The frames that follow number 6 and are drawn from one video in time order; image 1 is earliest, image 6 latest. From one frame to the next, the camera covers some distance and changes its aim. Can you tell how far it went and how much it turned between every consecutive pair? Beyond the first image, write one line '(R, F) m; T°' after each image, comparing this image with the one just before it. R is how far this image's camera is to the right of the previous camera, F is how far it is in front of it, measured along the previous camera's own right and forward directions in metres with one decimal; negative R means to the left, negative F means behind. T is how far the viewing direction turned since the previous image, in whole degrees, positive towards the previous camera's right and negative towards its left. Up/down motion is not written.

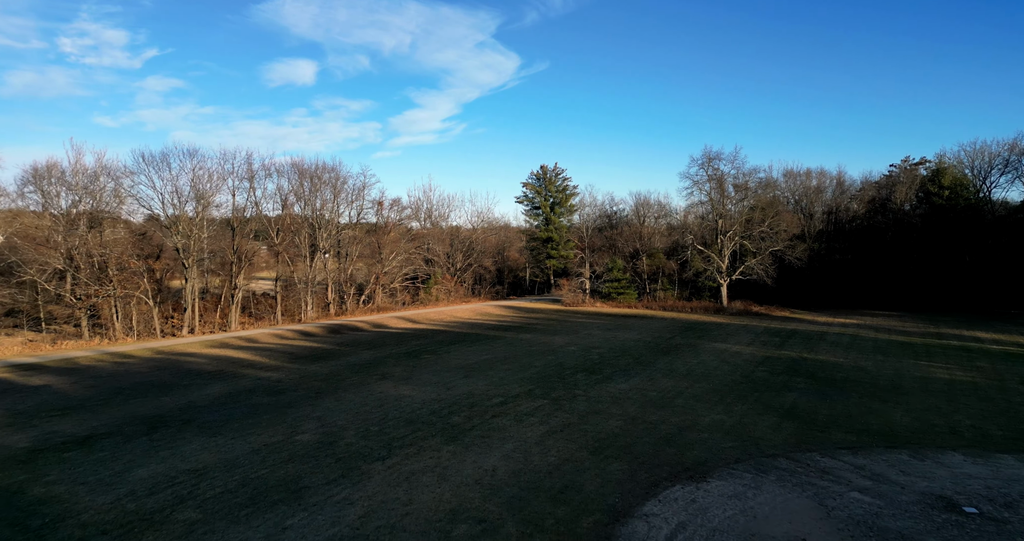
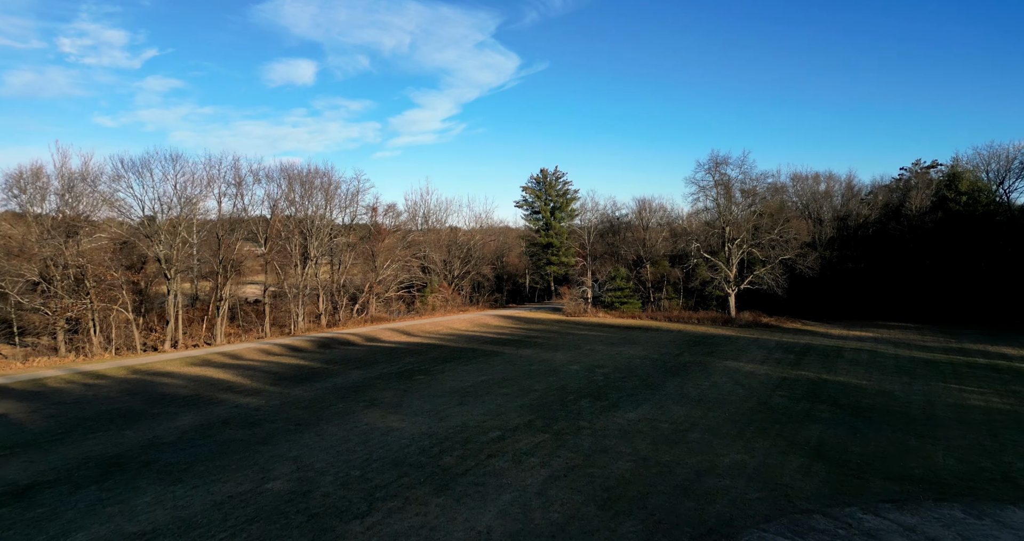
(0.0, +1.6) m; 0°
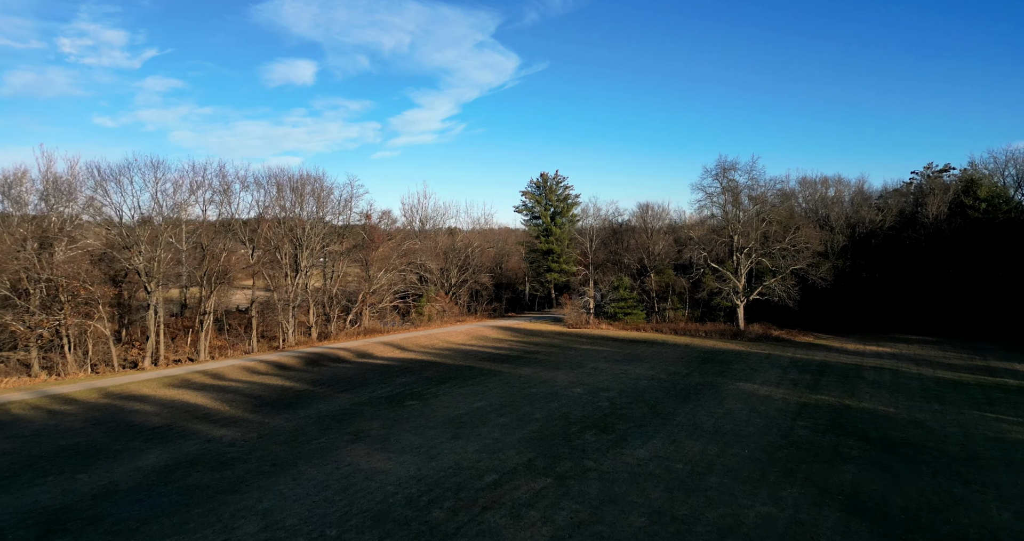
(0.0, +1.6) m; 0°
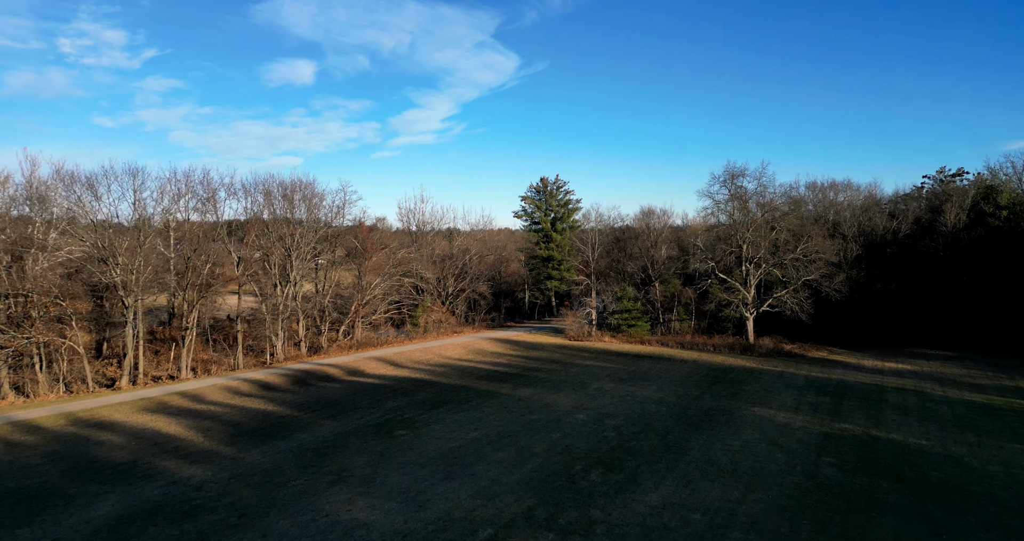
(0.0, +1.6) m; 0°
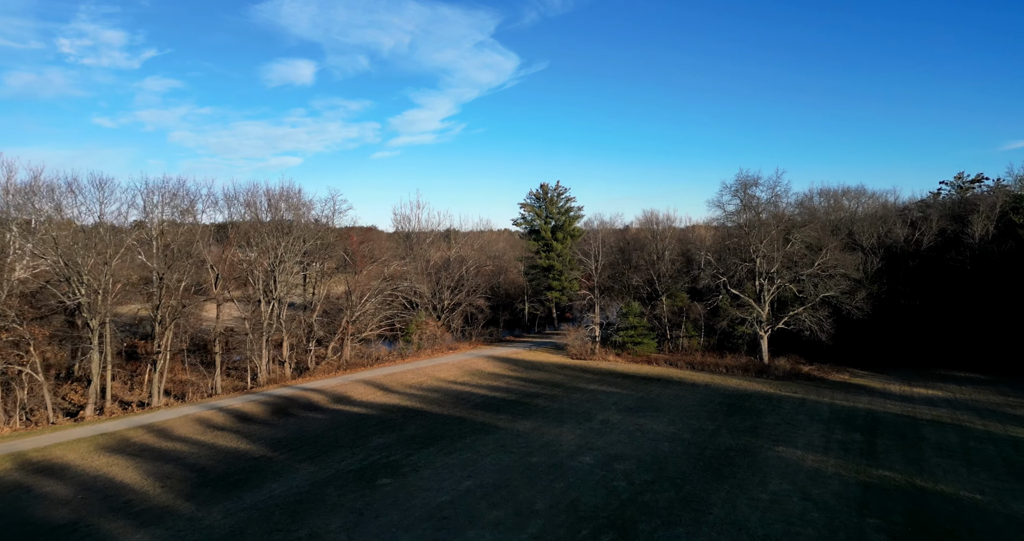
(+0.1, +2.2) m; 0°
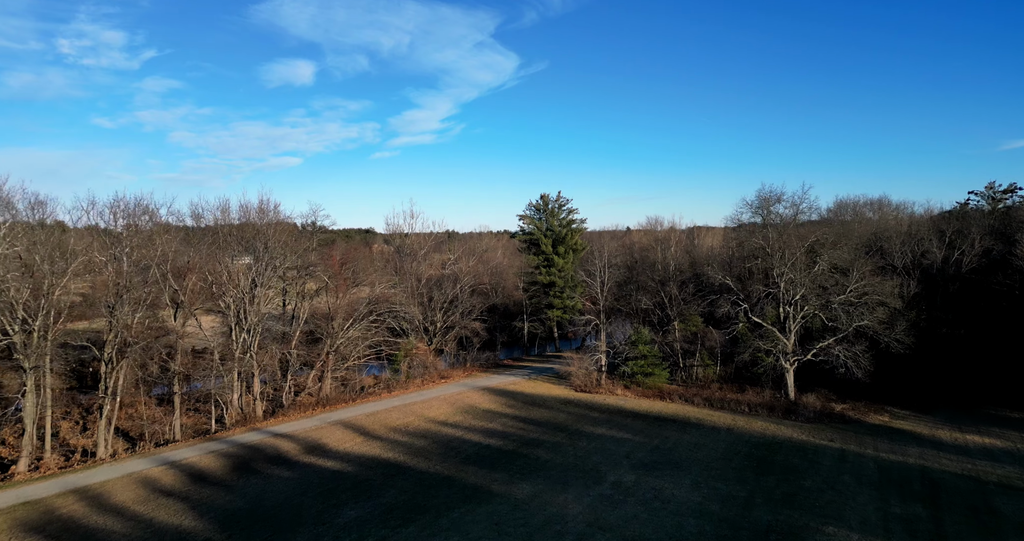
(+0.1, +3.4) m; 0°
